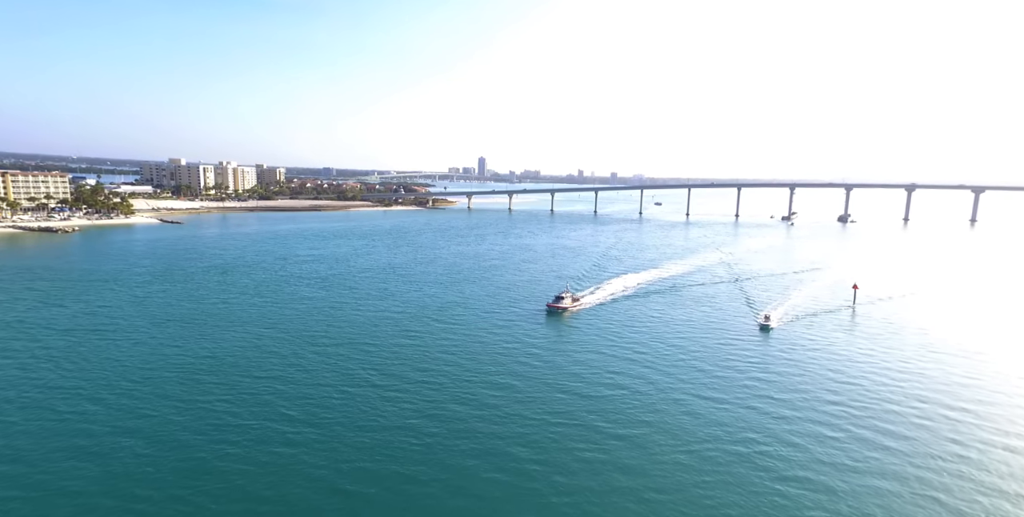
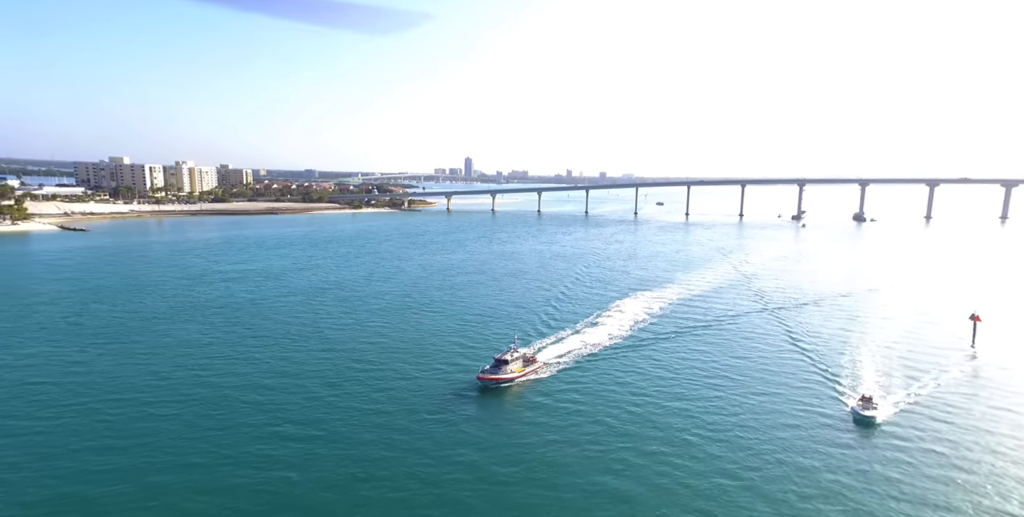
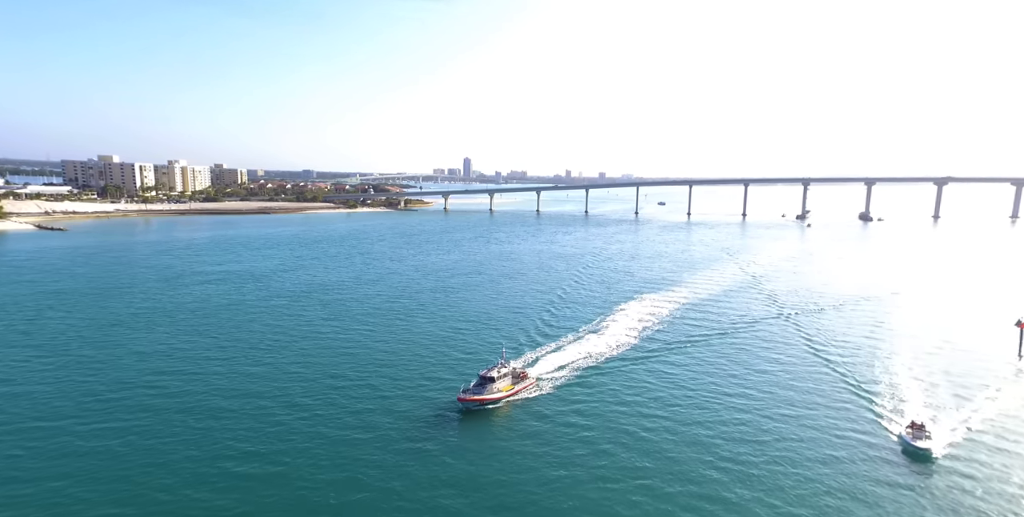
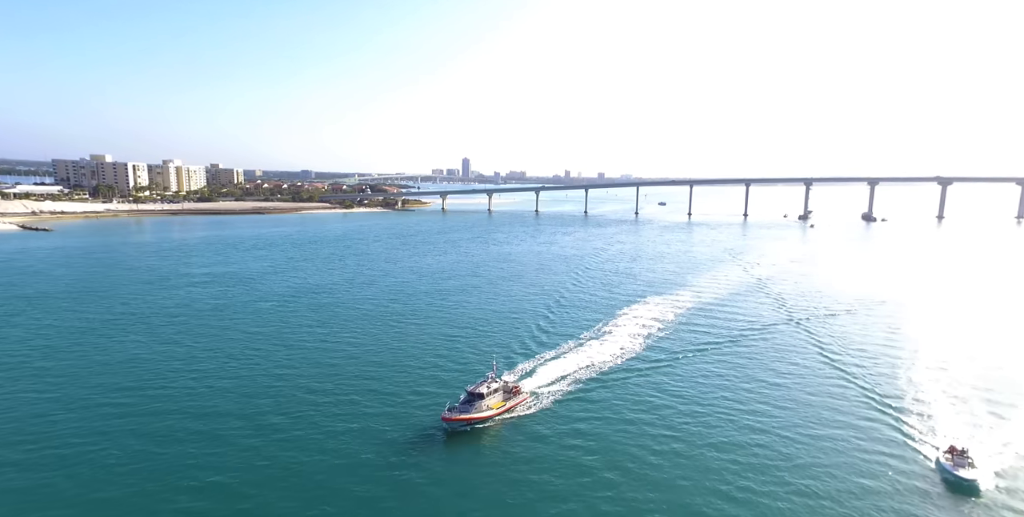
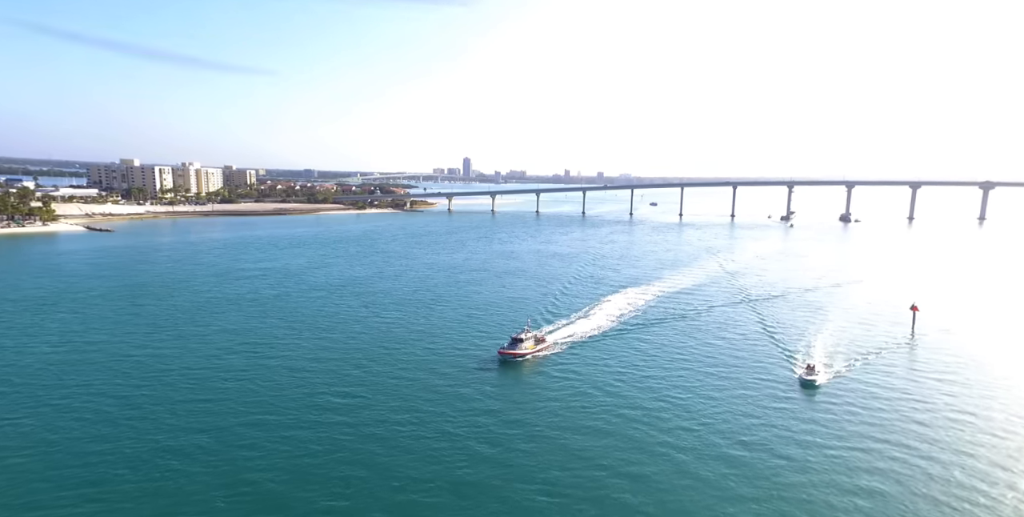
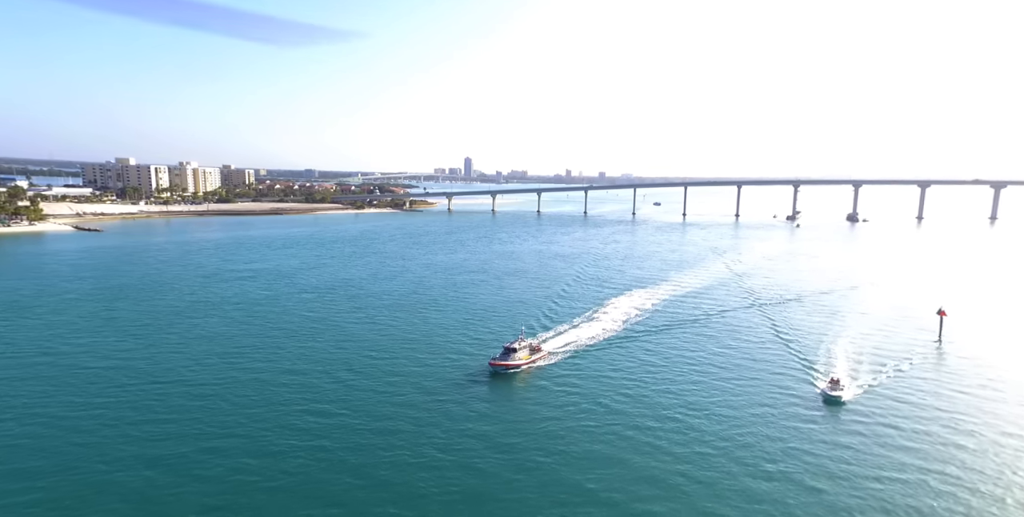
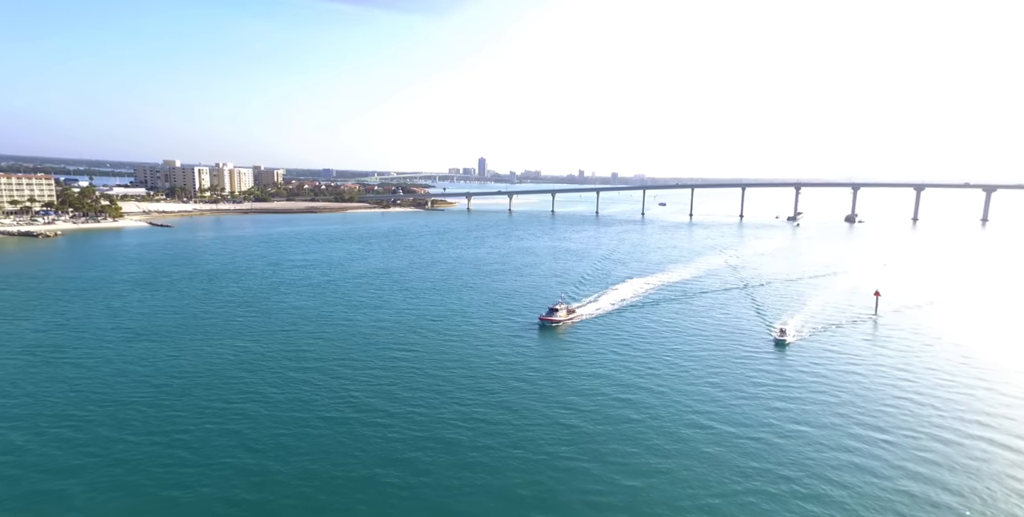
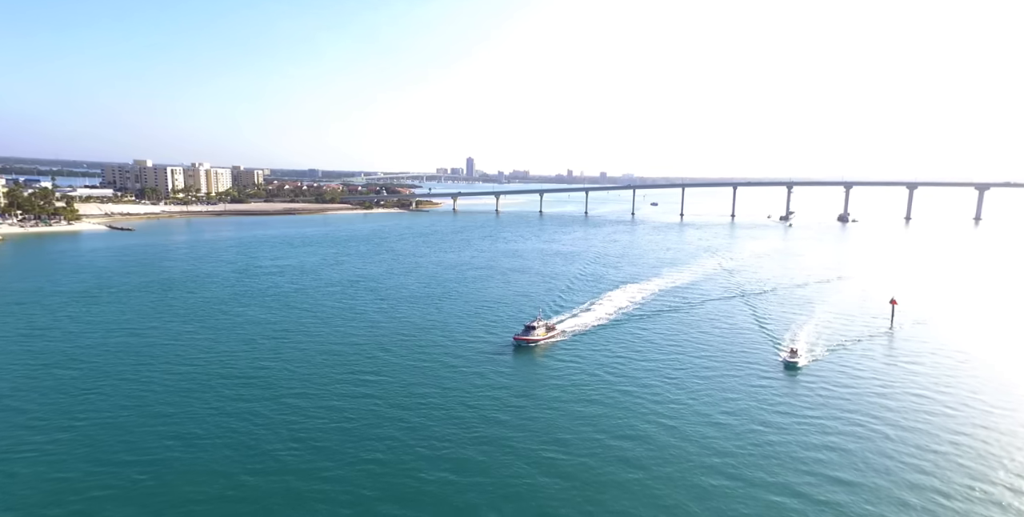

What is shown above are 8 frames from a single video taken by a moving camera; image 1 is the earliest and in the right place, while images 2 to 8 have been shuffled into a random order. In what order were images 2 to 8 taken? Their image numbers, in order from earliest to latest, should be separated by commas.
7, 8, 5, 6, 2, 3, 4
